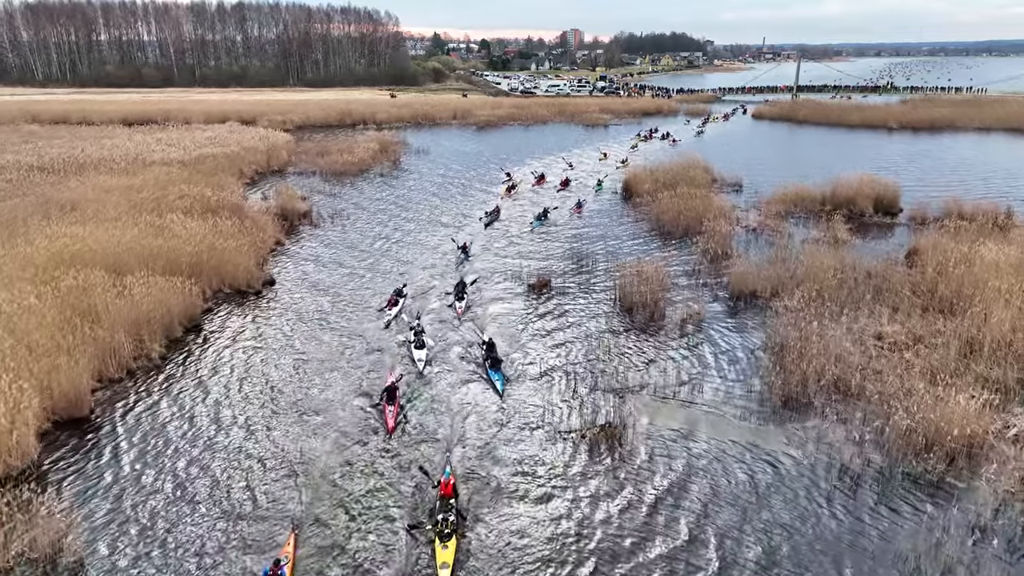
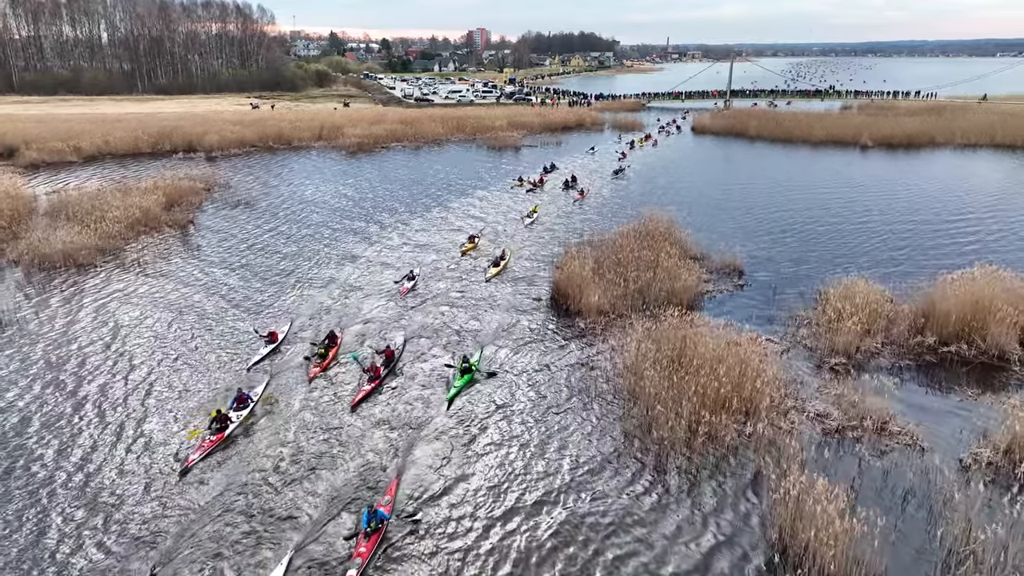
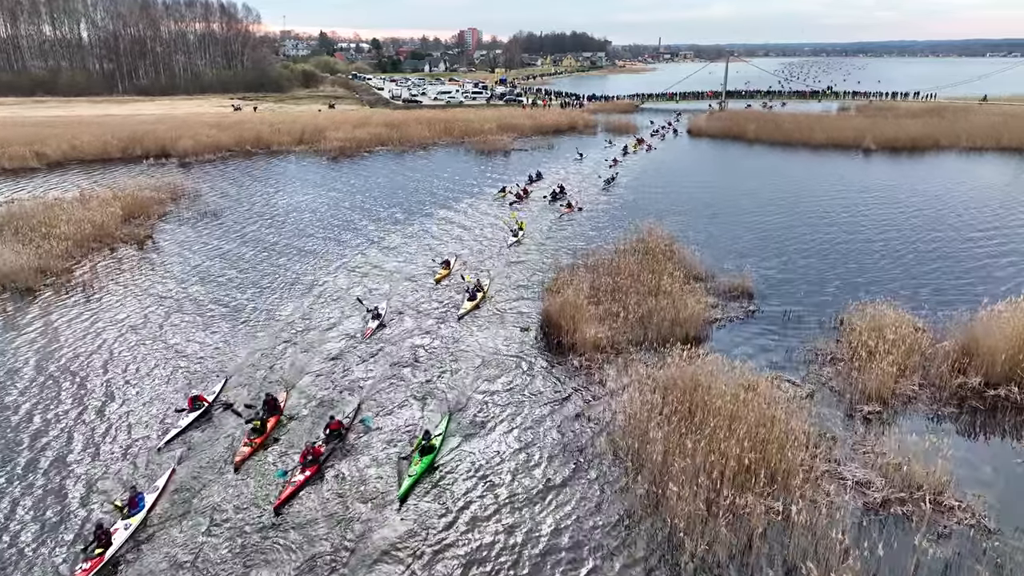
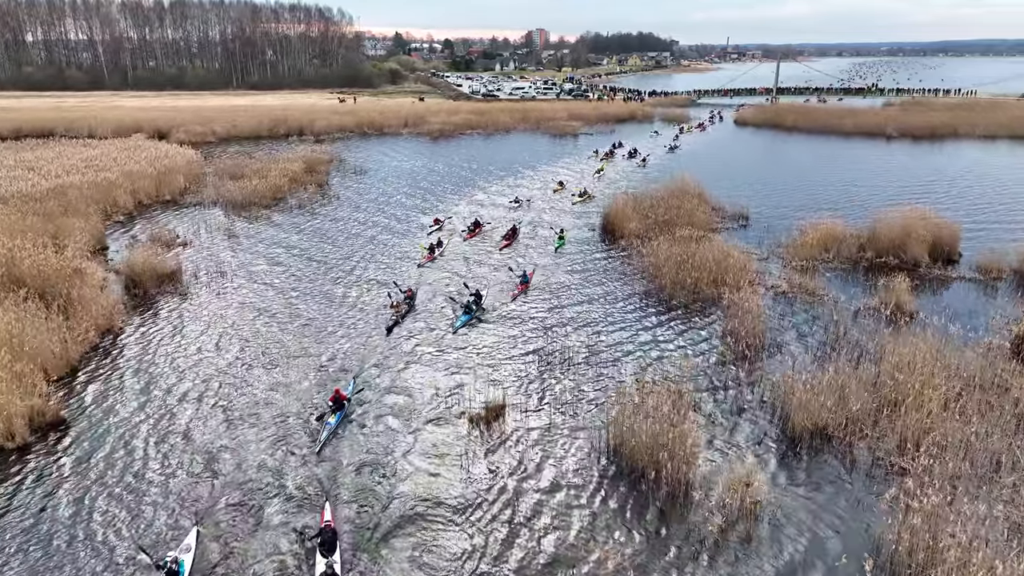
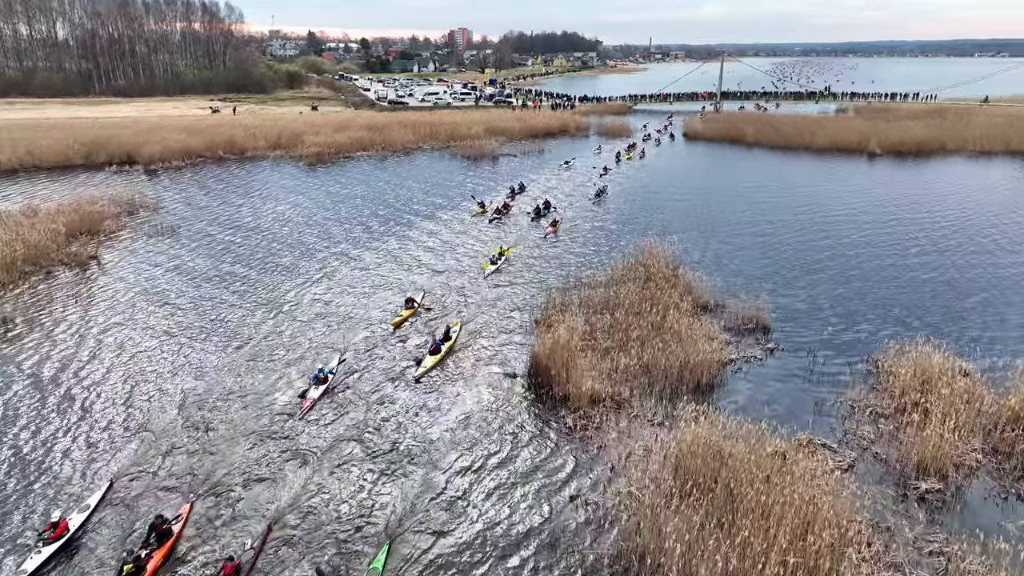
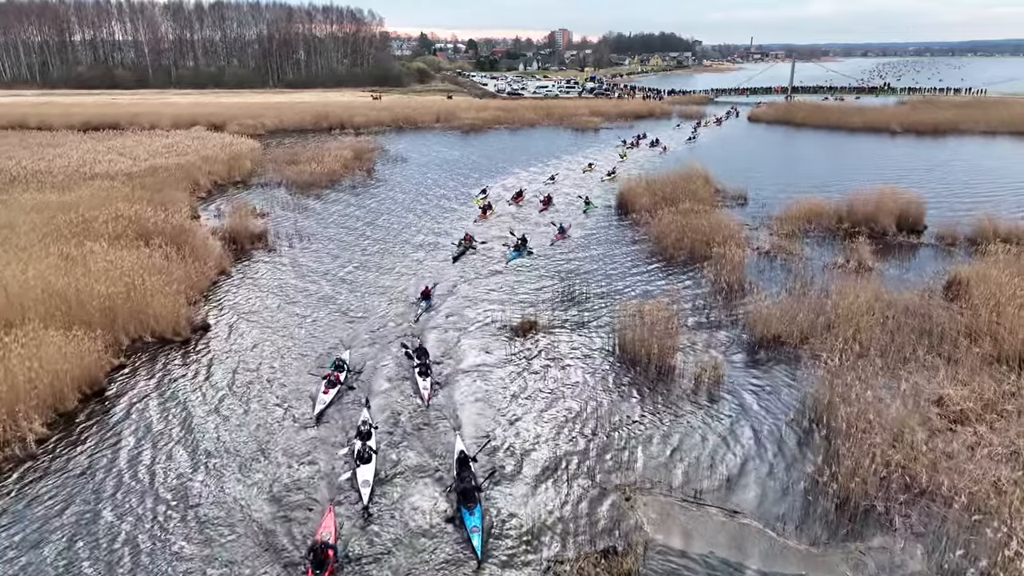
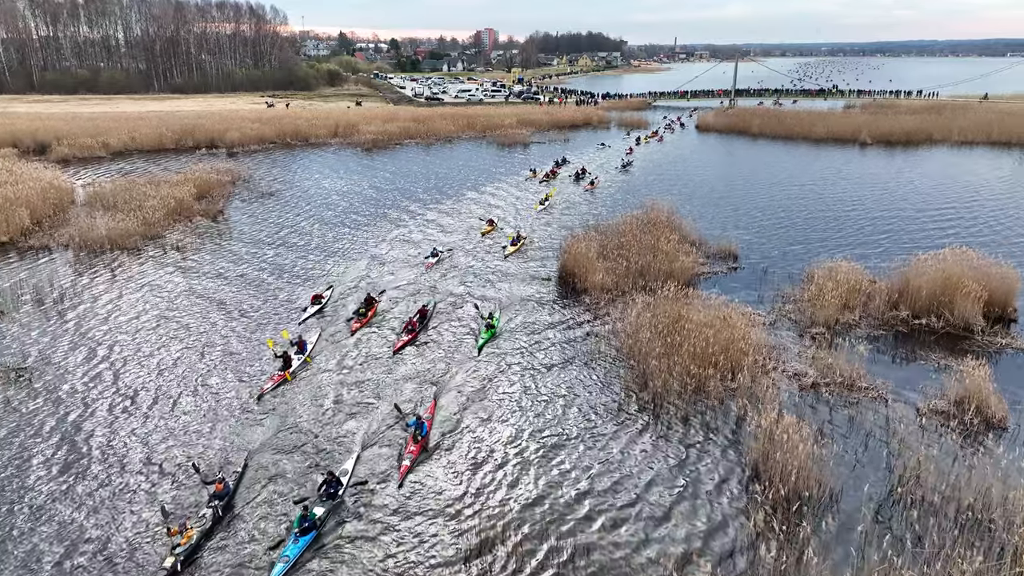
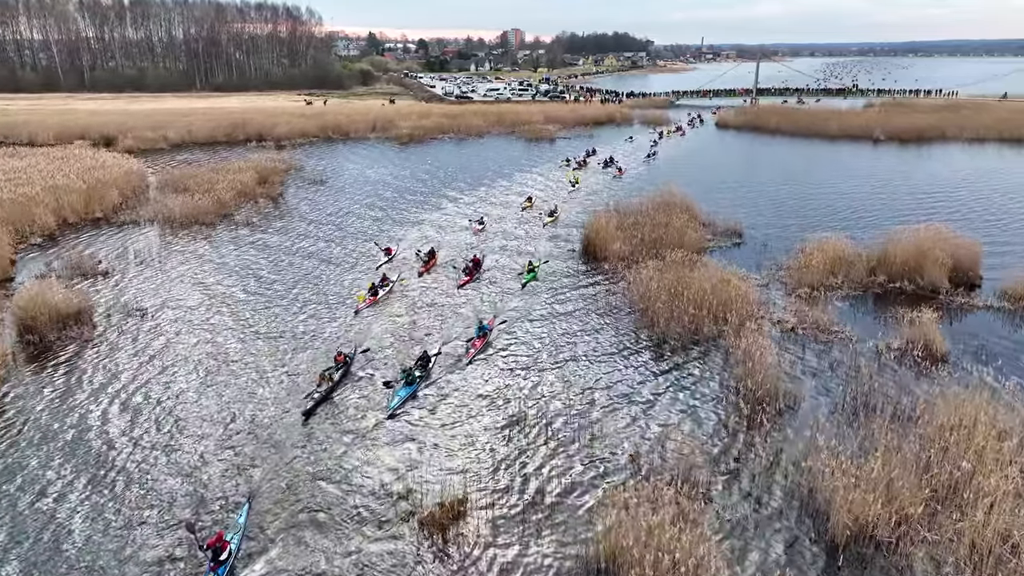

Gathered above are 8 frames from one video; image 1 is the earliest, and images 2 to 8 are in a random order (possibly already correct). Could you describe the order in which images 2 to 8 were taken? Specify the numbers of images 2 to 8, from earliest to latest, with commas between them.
6, 4, 8, 7, 2, 3, 5
